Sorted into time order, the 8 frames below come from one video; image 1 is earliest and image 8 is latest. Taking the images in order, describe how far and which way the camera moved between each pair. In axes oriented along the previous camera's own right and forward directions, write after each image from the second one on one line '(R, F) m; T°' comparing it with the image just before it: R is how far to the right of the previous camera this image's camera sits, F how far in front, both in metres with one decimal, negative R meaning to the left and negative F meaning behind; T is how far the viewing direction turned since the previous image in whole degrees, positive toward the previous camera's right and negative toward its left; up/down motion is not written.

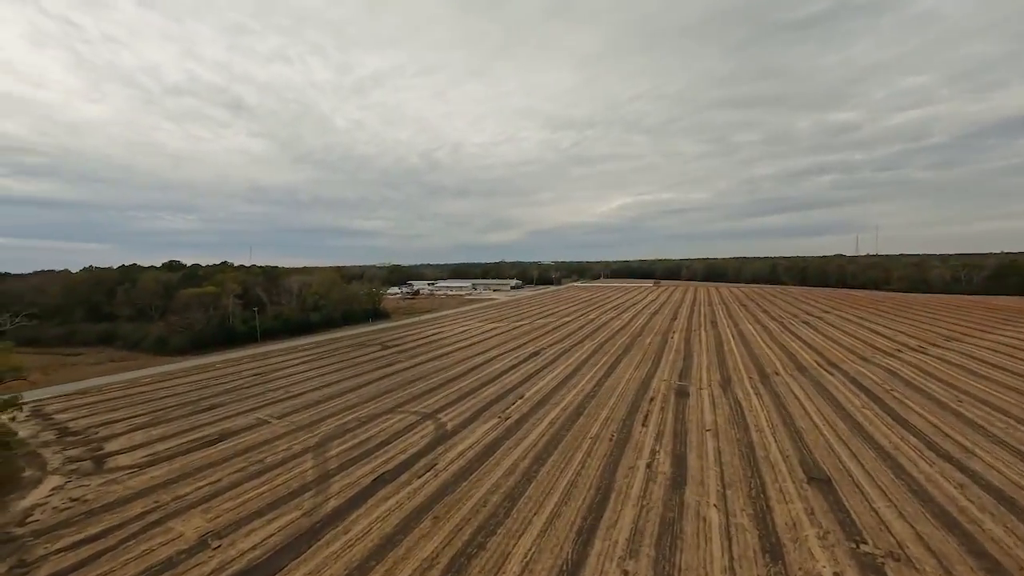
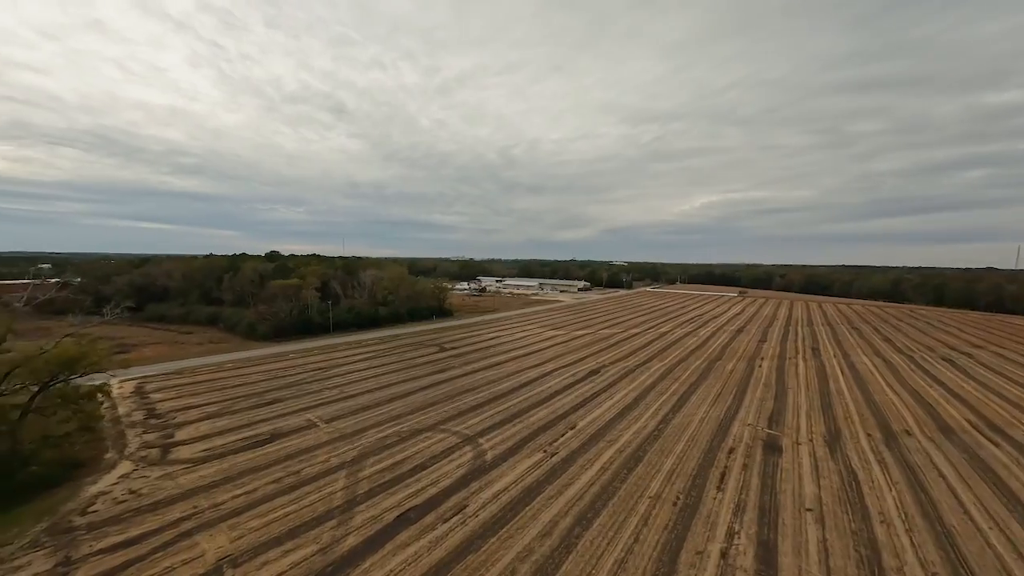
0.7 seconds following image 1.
(+0.5, +1.9) m; -11°
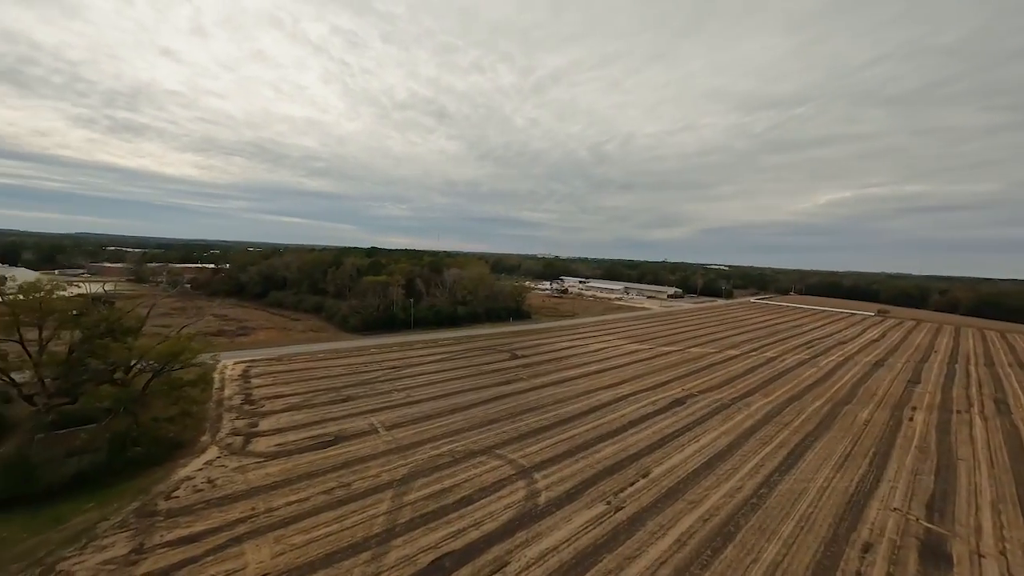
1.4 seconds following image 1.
(+0.6, +1.8) m; -13°
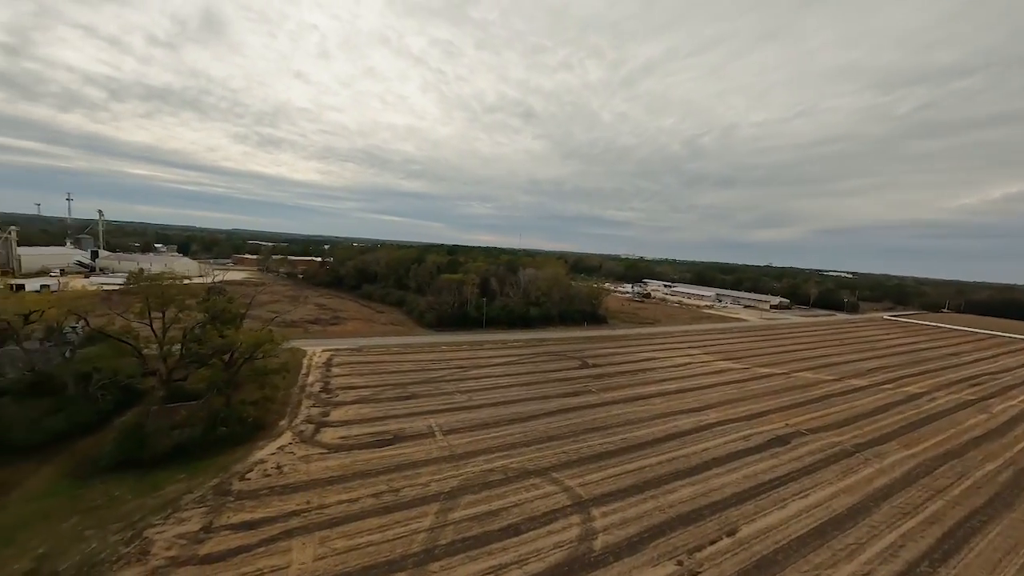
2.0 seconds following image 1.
(+0.6, +1.4) m; -12°
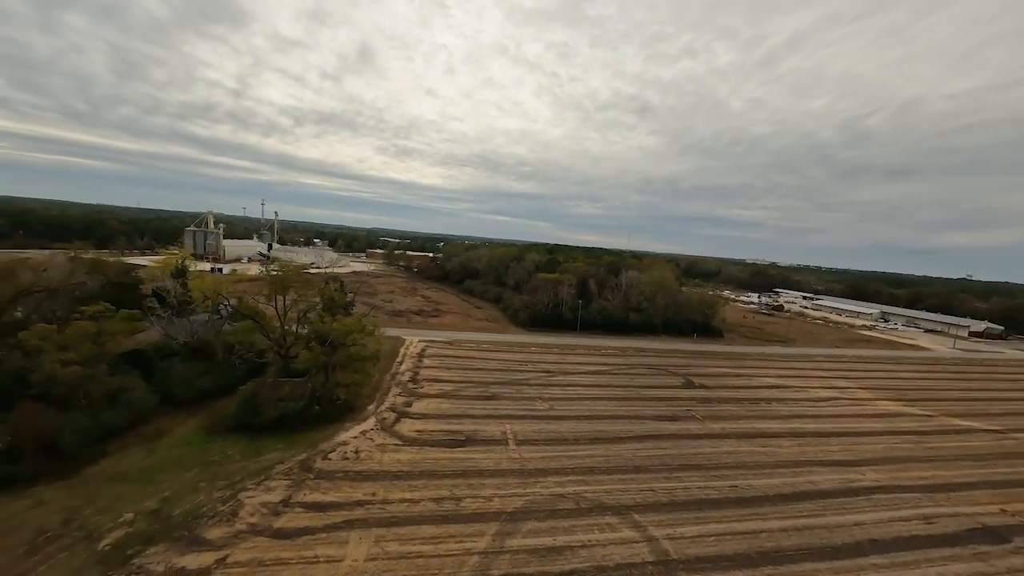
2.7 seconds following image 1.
(+0.7, +1.7) m; -16°
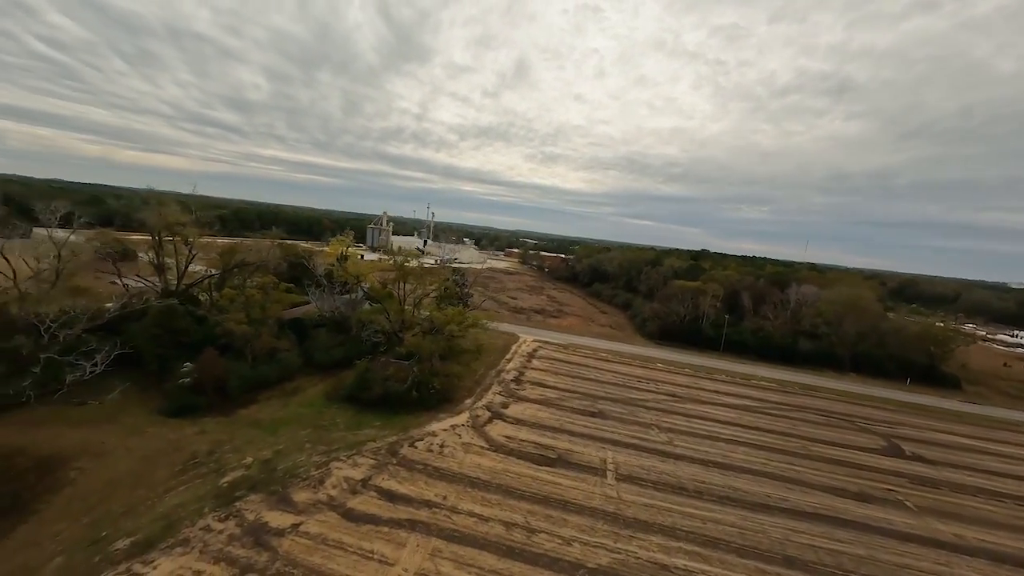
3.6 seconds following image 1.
(+0.9, +2.3) m; -21°
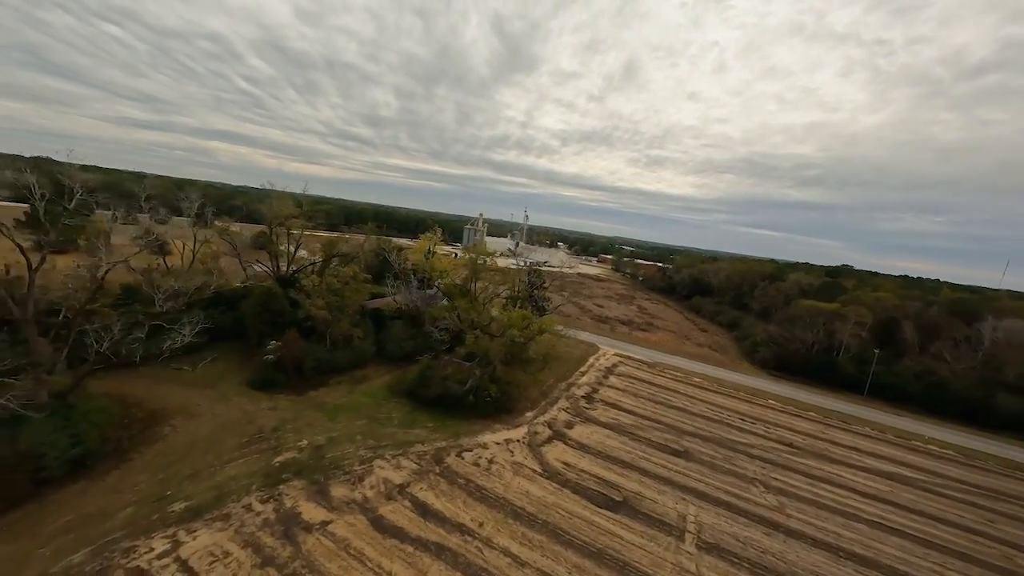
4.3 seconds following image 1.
(+0.8, +1.8) m; -14°
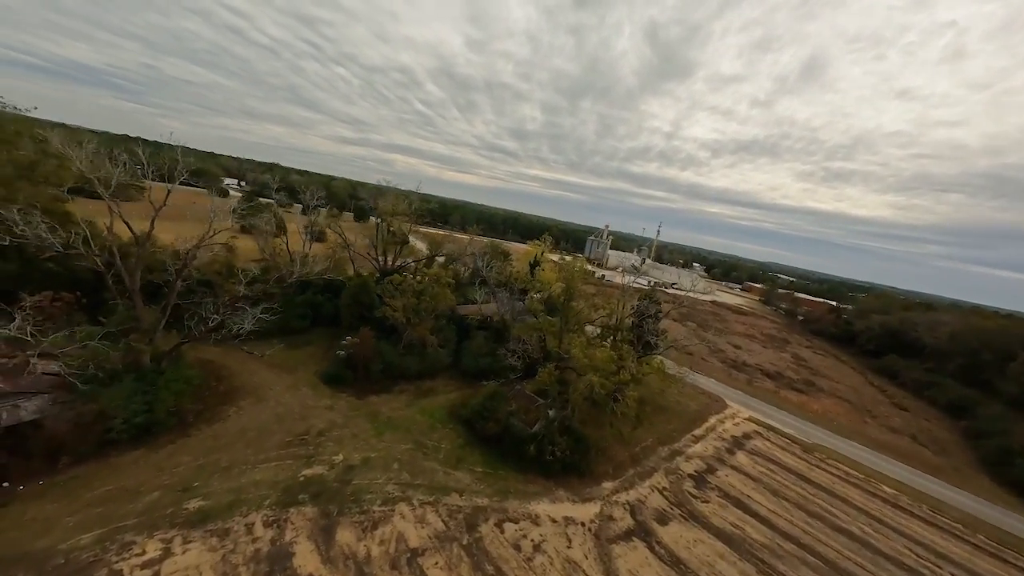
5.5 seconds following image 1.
(+1.0, +3.4) m; -19°
